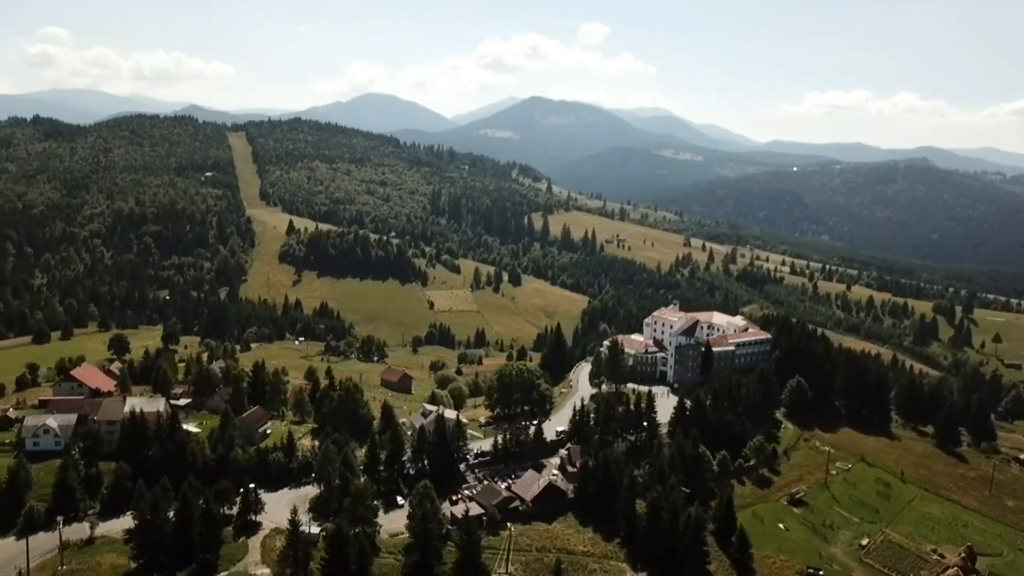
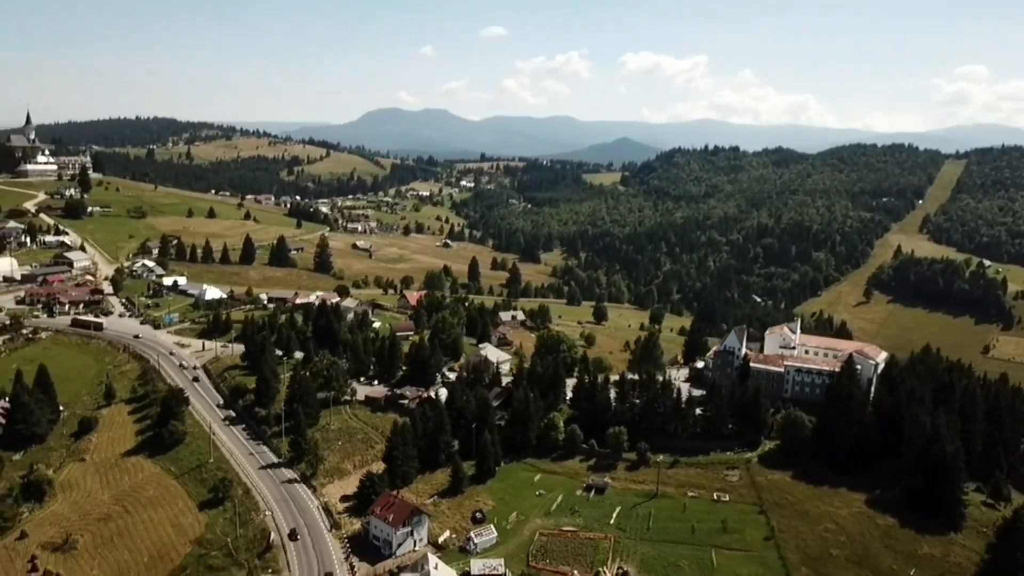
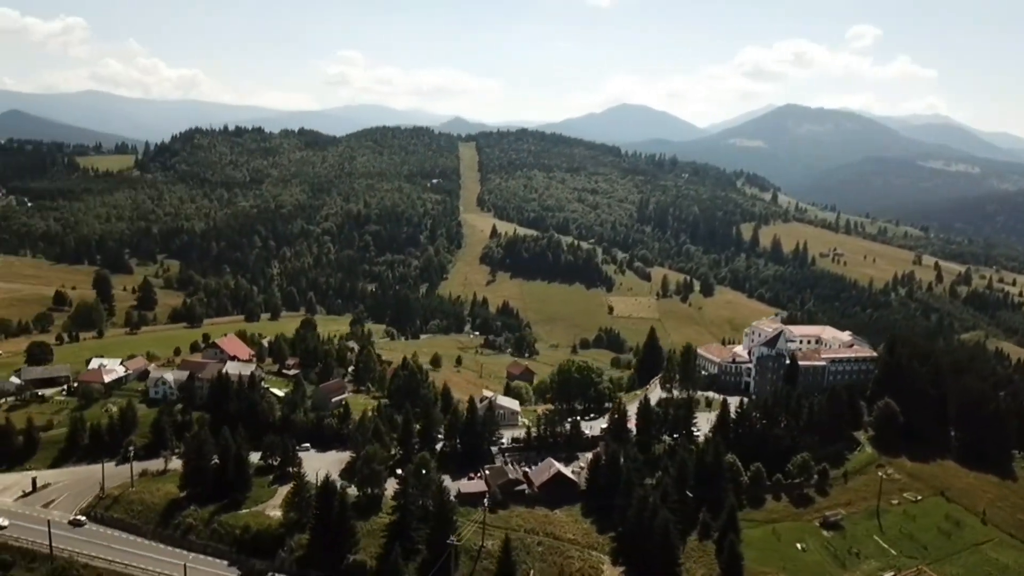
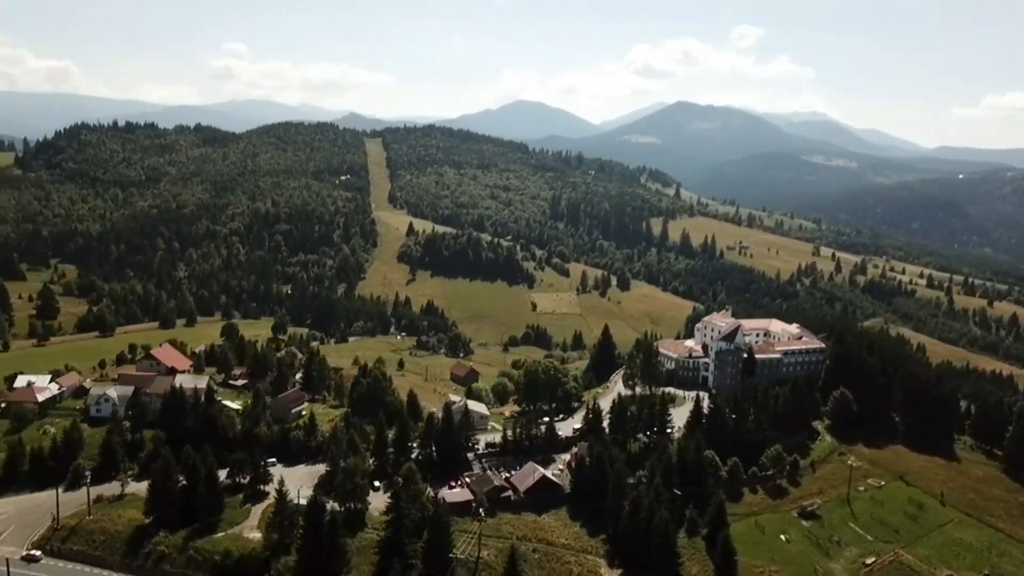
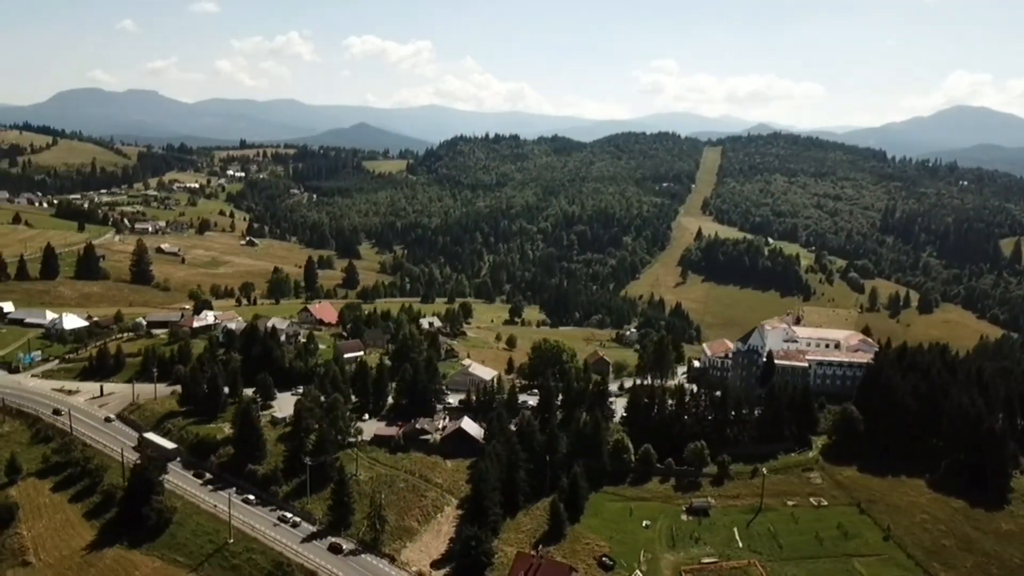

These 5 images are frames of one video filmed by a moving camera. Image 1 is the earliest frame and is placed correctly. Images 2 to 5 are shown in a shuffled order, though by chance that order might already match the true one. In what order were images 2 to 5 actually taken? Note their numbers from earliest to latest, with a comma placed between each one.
4, 3, 5, 2
